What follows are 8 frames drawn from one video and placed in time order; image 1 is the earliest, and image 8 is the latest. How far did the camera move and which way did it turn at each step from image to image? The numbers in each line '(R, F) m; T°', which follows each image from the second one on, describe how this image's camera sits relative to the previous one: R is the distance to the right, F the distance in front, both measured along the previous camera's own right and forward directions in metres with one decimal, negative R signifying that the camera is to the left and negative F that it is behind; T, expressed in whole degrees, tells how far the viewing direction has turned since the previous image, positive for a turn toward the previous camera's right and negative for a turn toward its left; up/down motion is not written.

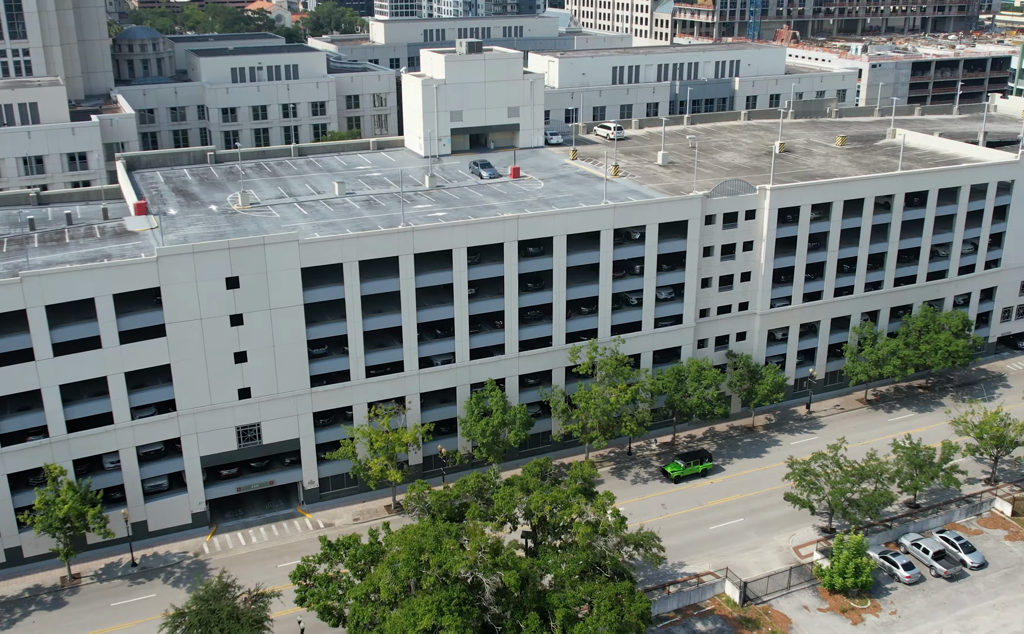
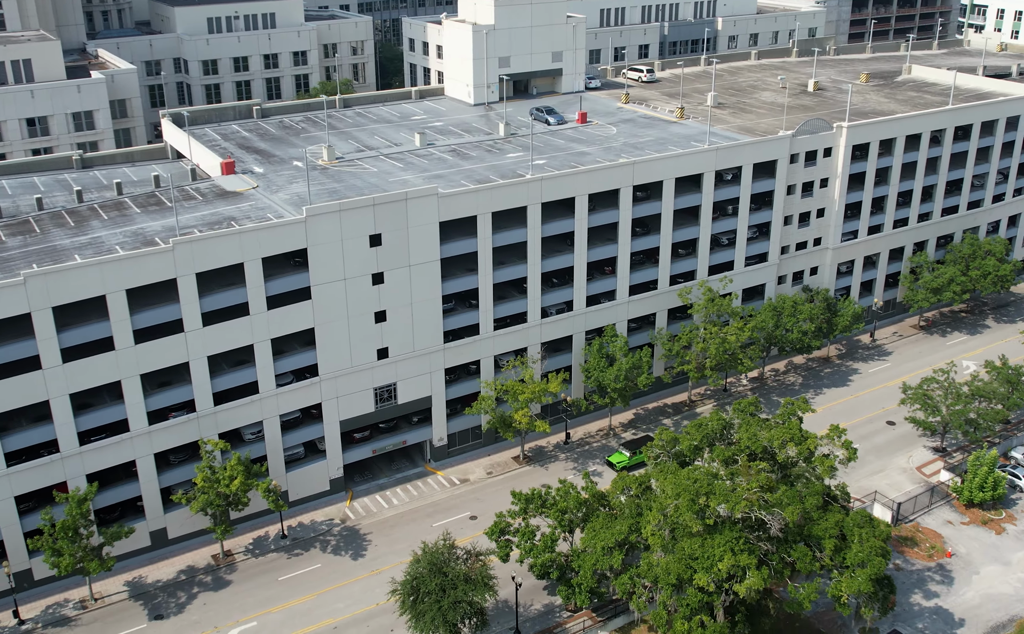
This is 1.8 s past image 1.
(-18.7, +1.4) m; +8°
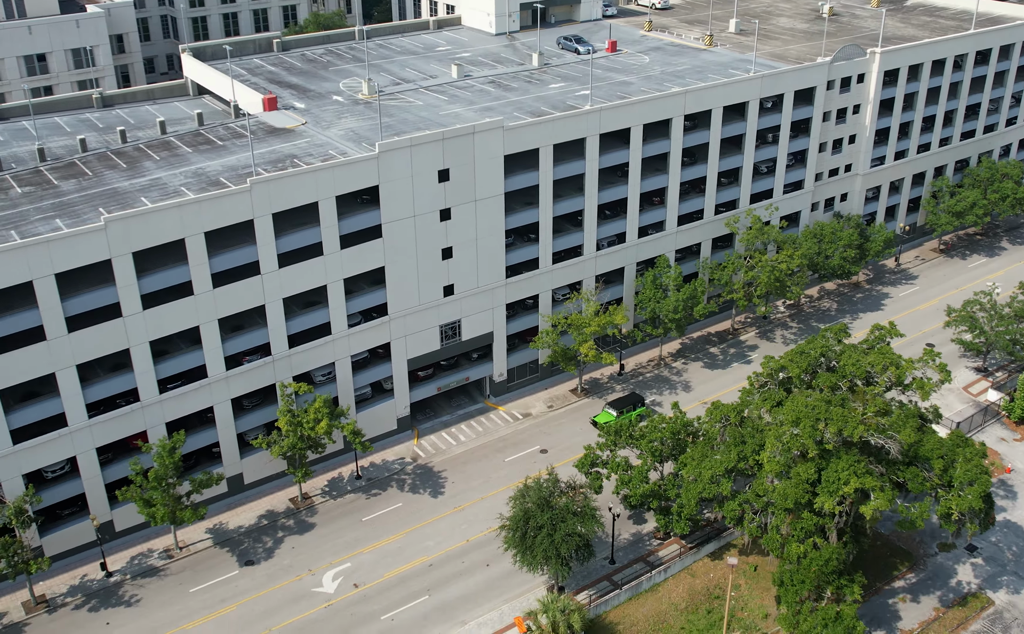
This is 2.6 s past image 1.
(-8.7, +0.6) m; +4°
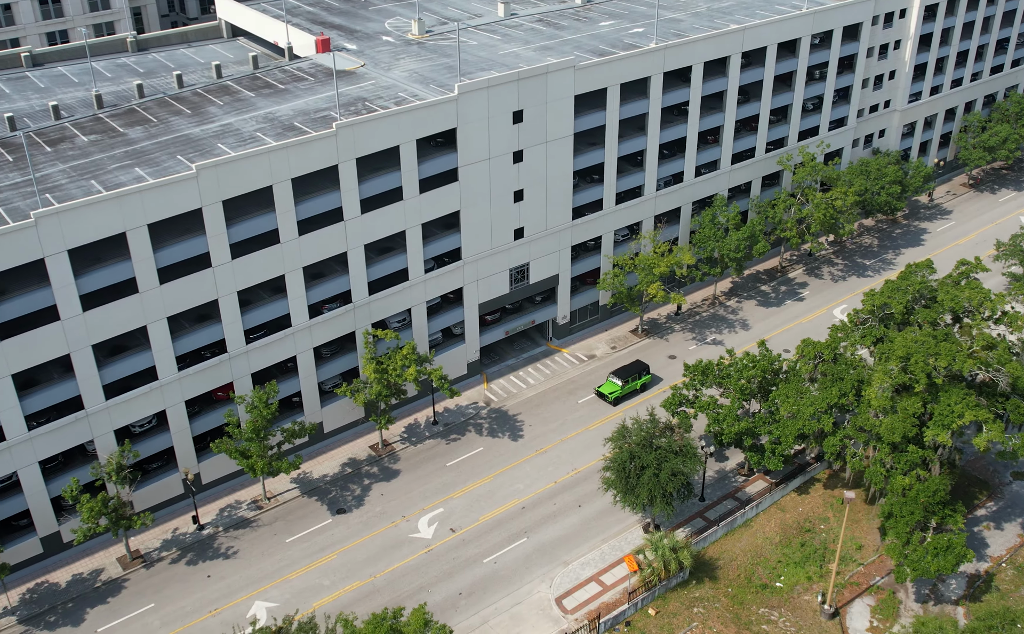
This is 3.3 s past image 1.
(-7.6, +0.4) m; +3°
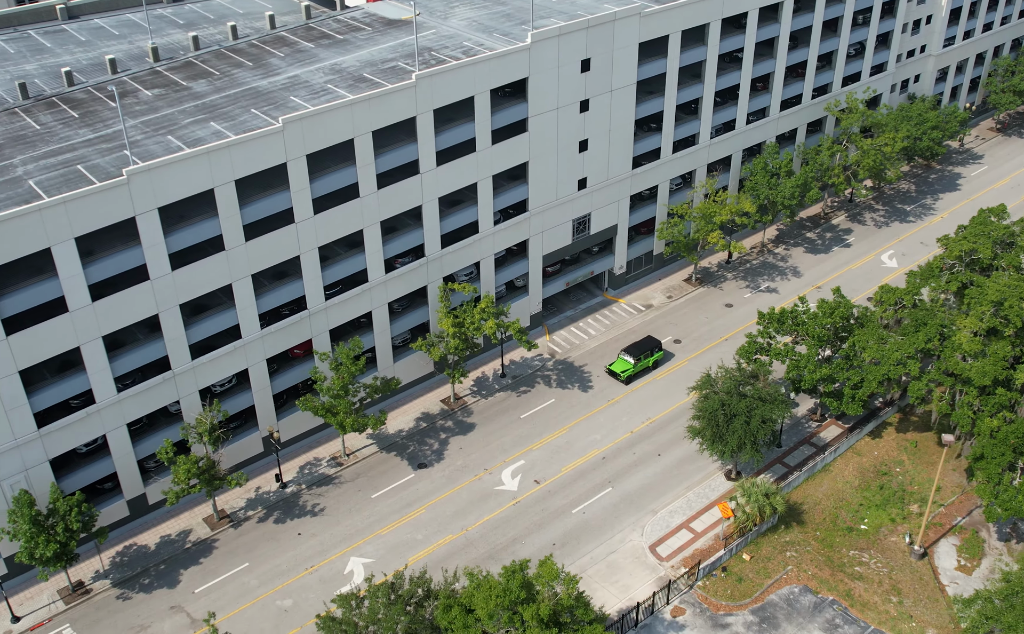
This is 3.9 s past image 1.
(-6.6, +0.4) m; +2°
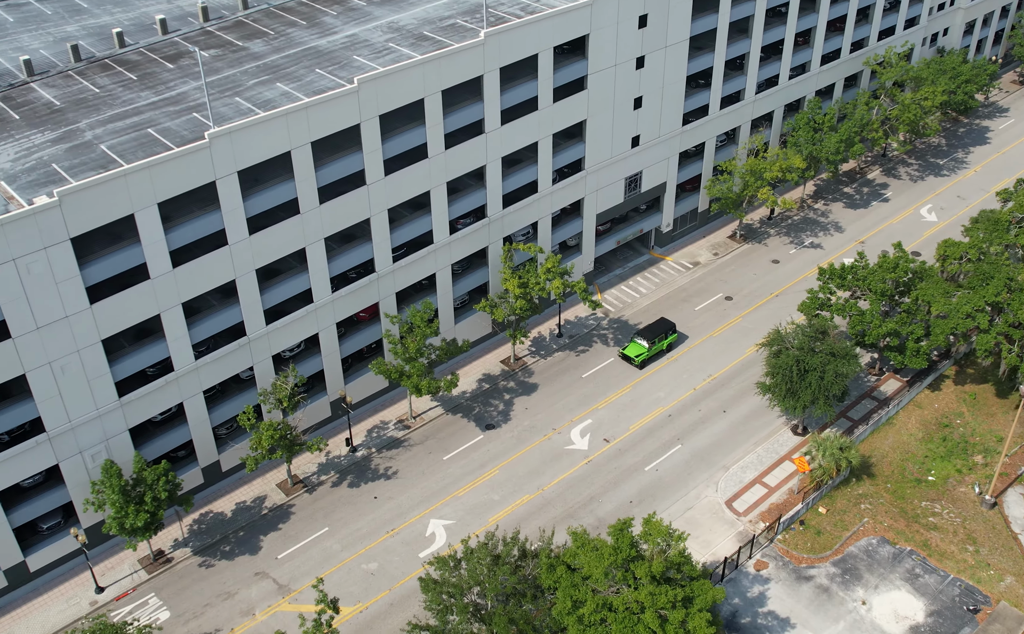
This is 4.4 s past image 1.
(-5.5, +0.3) m; +2°
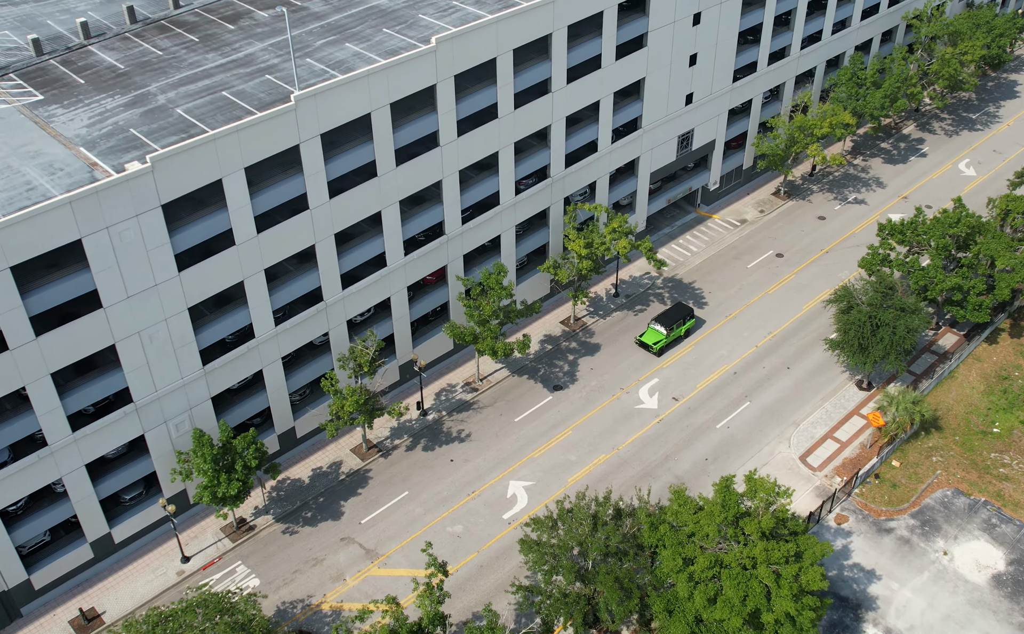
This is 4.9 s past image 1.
(-5.5, +0.3) m; +2°
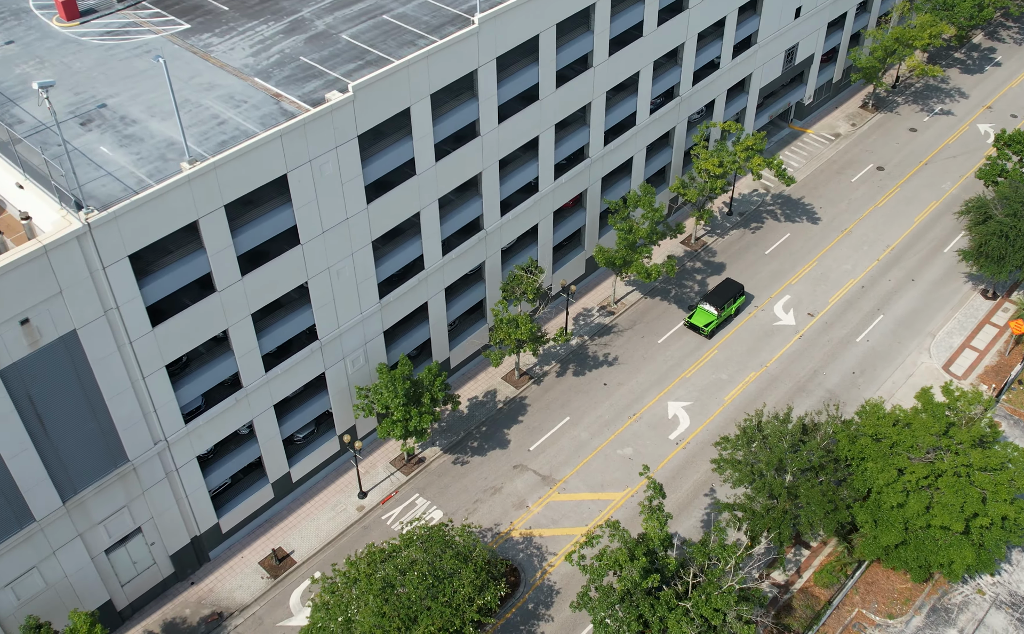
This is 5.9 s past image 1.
(-11.2, +0.7) m; +3°
